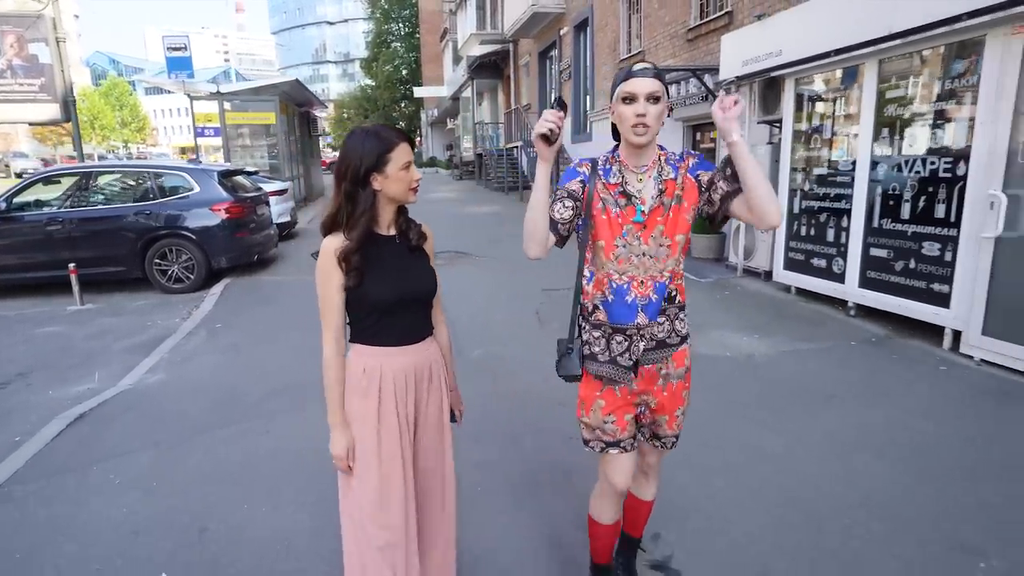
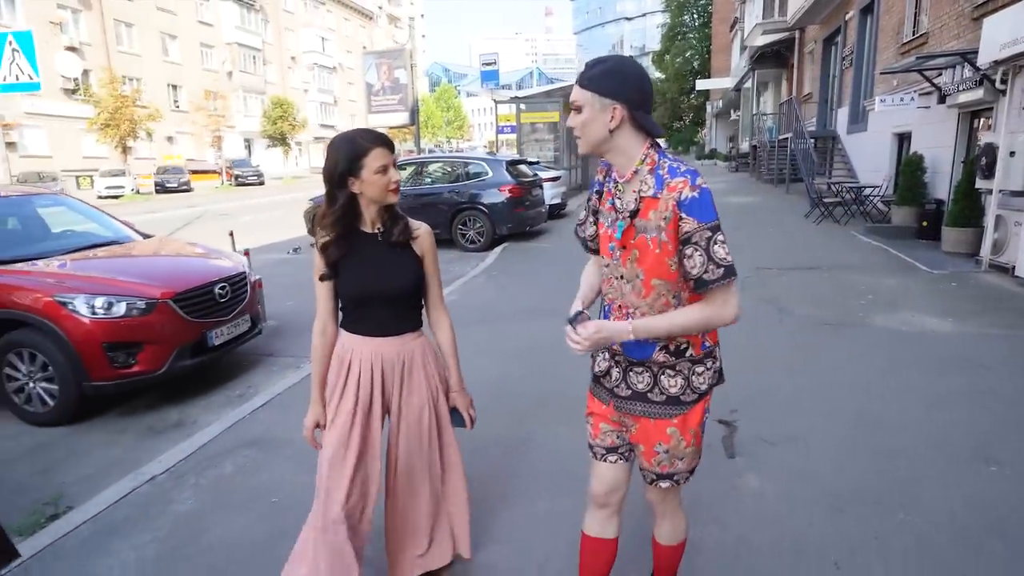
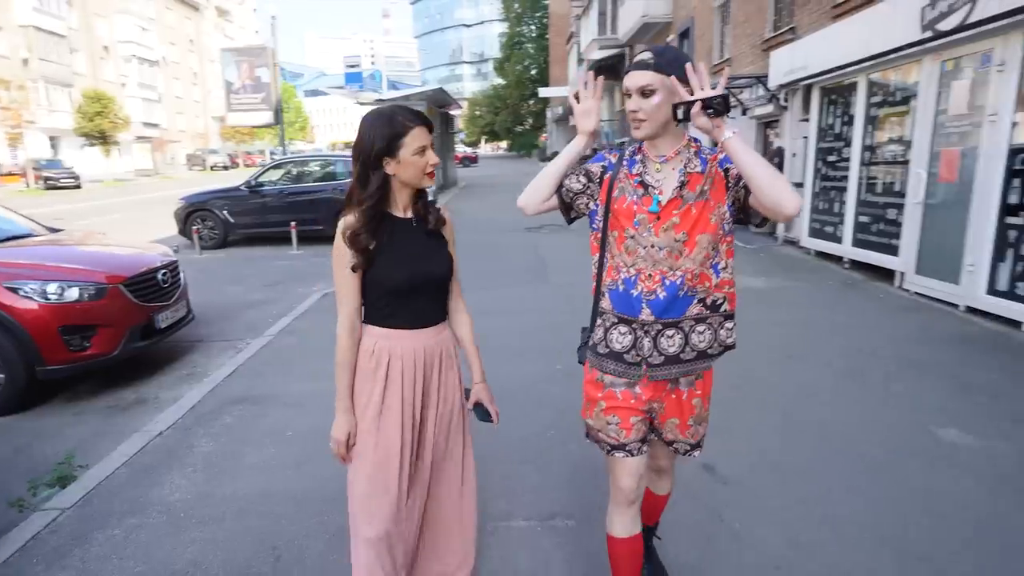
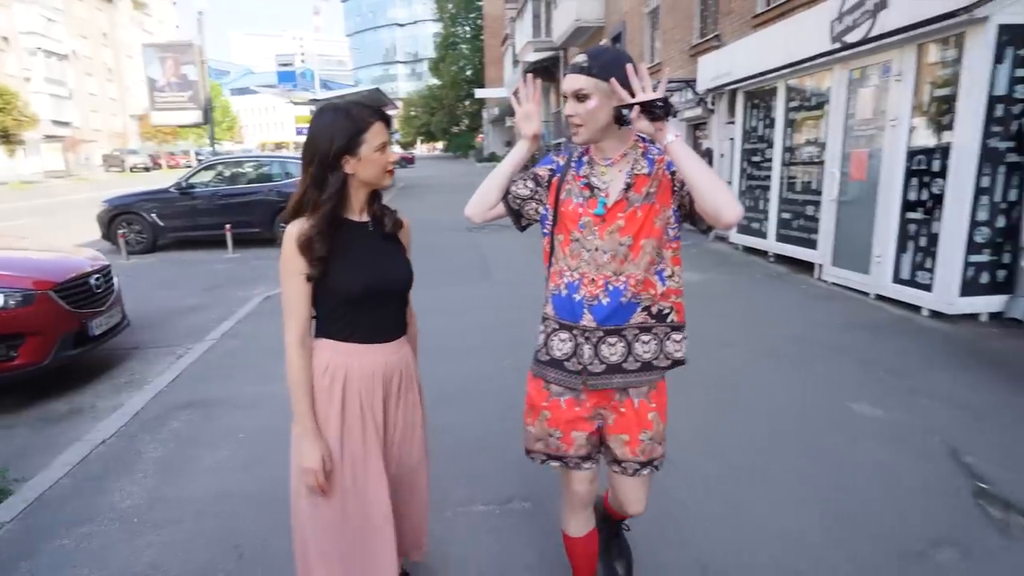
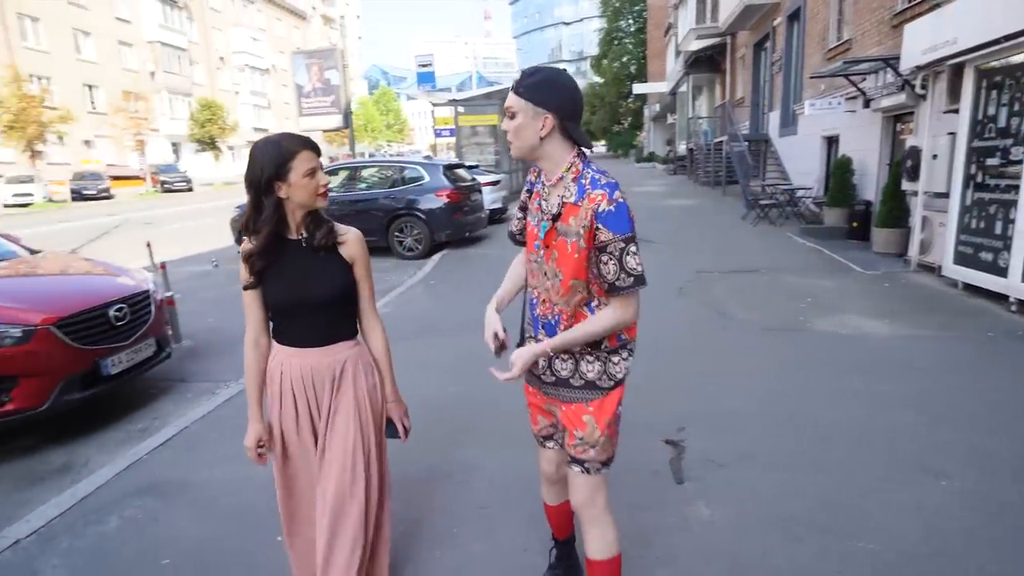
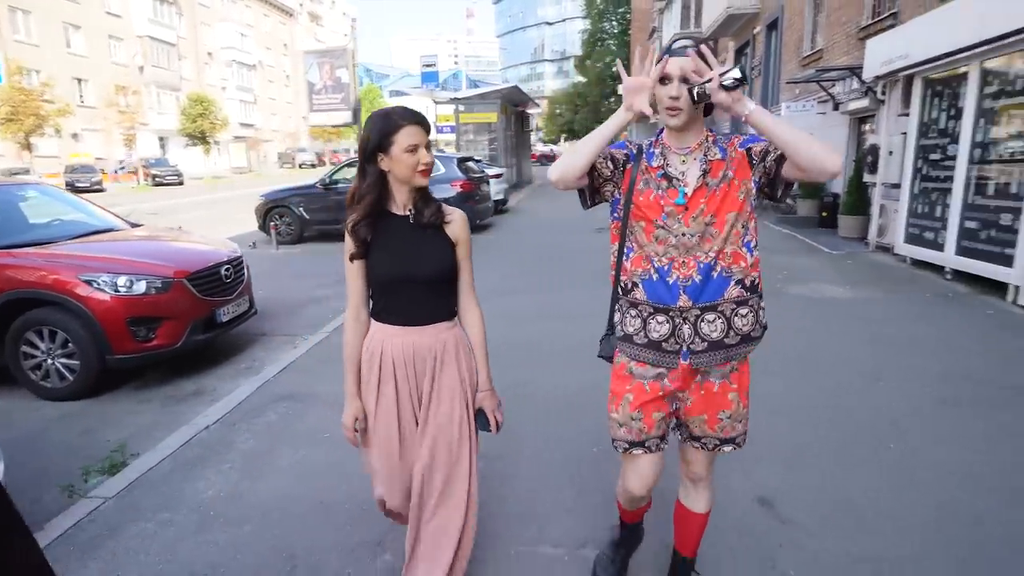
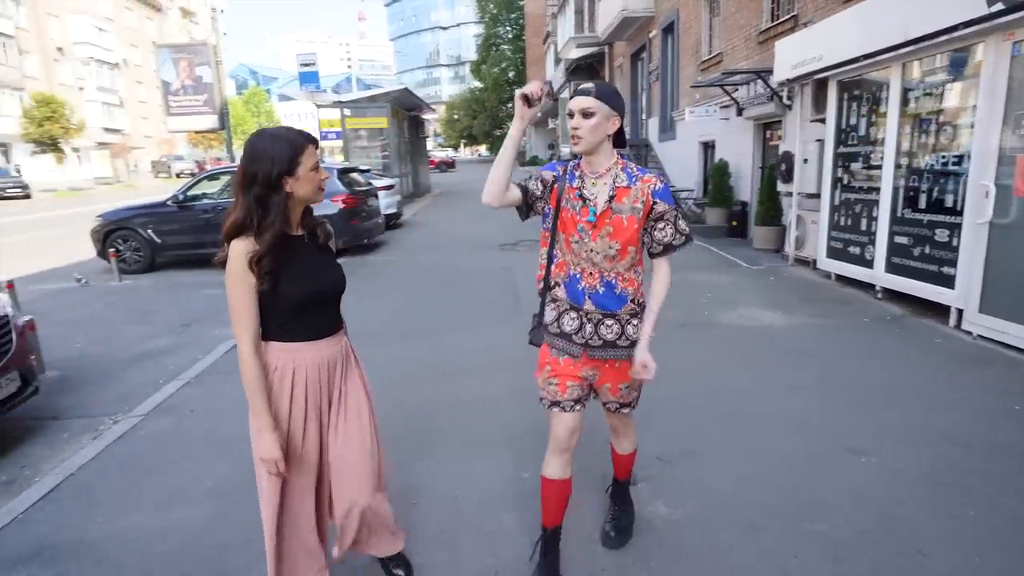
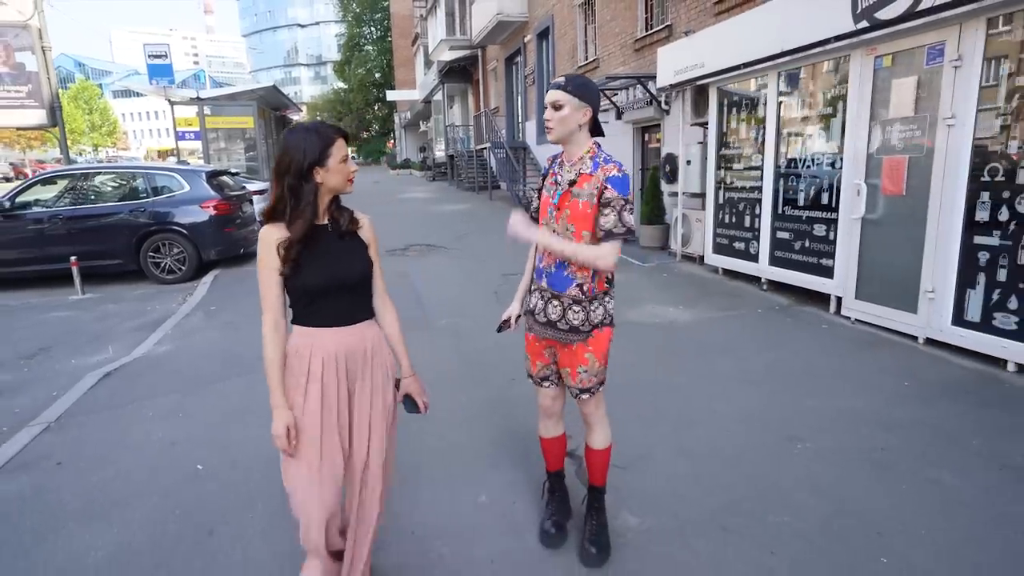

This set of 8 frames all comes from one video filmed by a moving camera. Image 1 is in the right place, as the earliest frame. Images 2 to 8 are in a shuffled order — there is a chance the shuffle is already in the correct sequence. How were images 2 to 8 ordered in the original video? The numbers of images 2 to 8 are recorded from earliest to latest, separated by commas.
8, 7, 5, 2, 6, 3, 4
